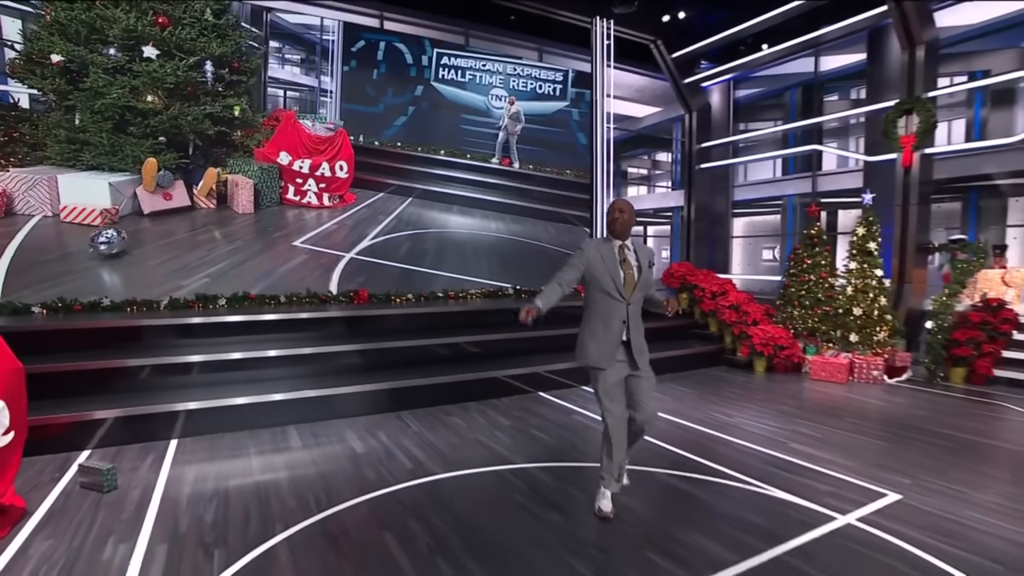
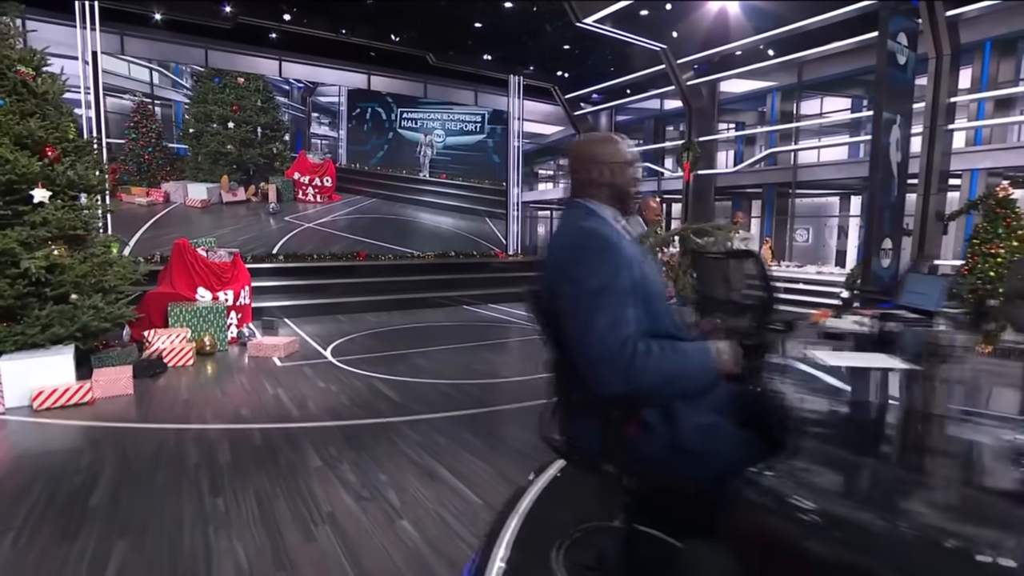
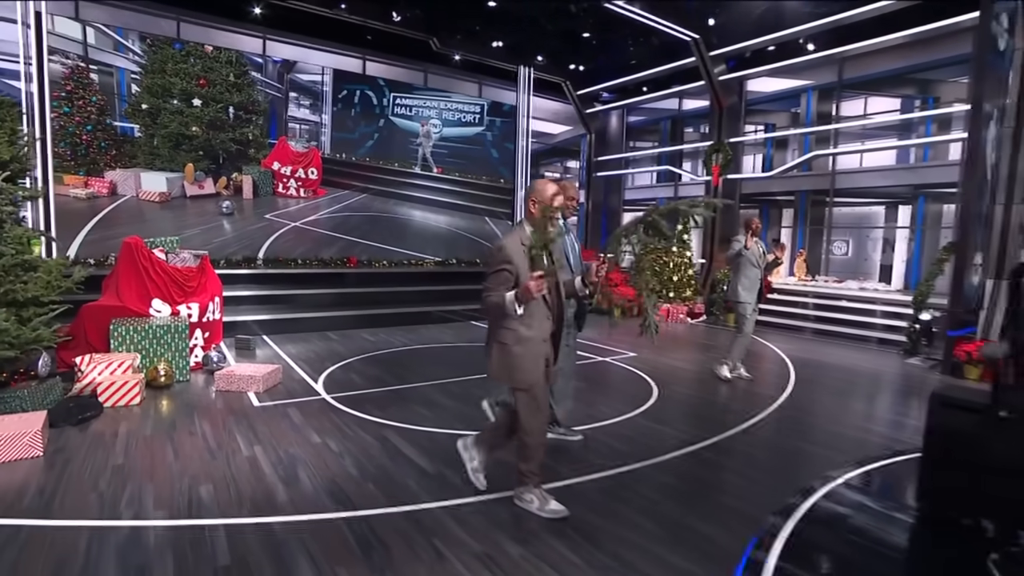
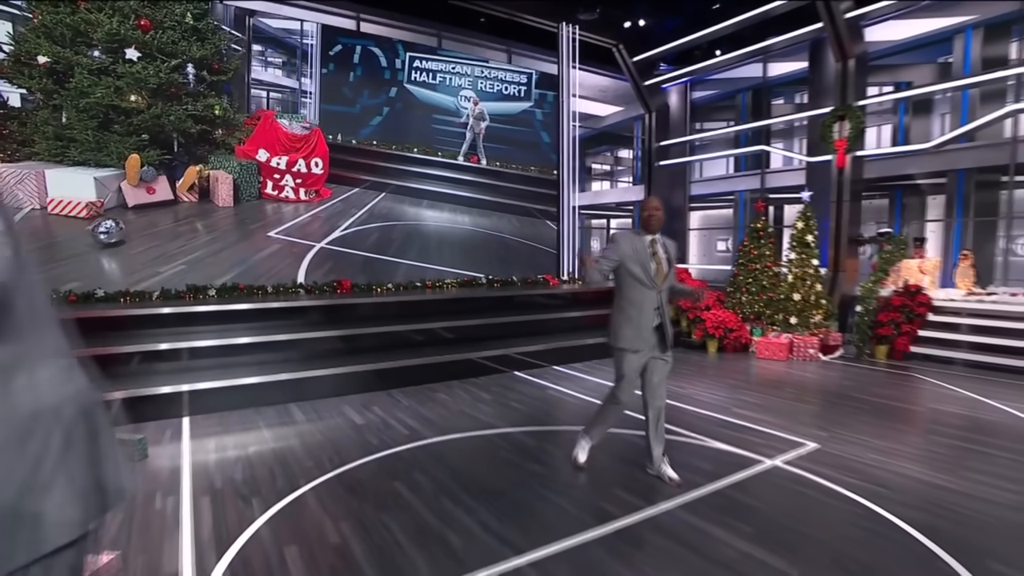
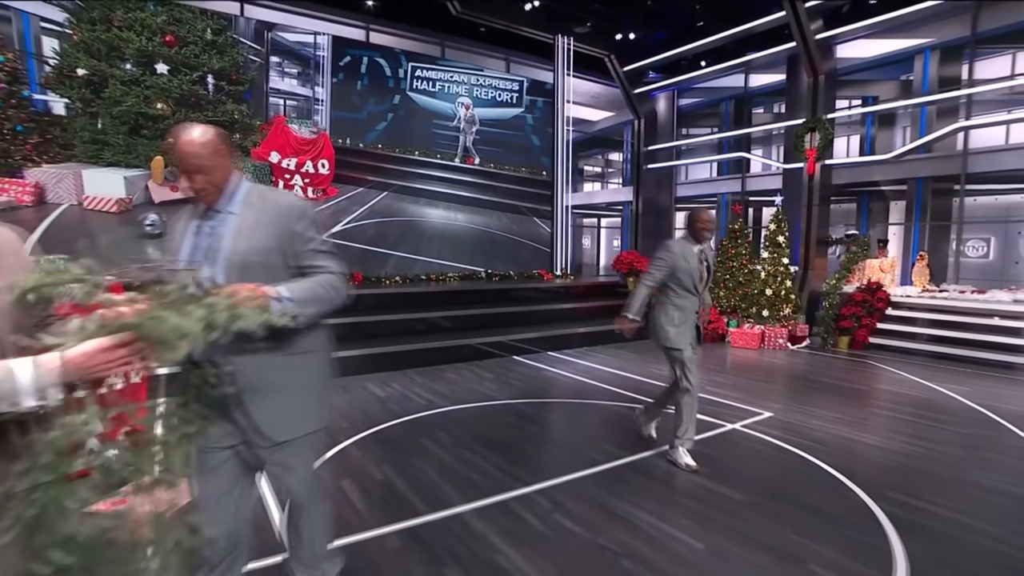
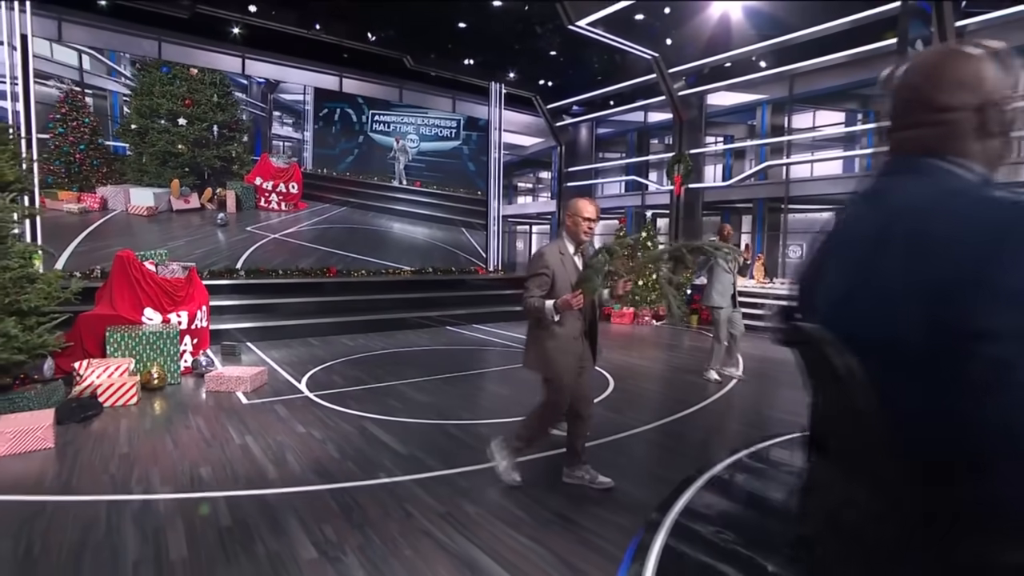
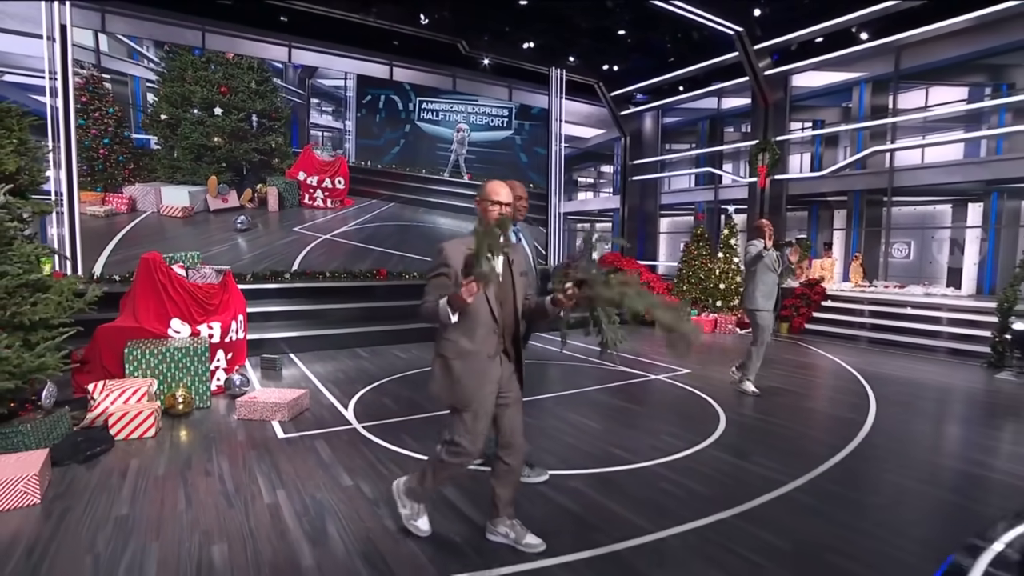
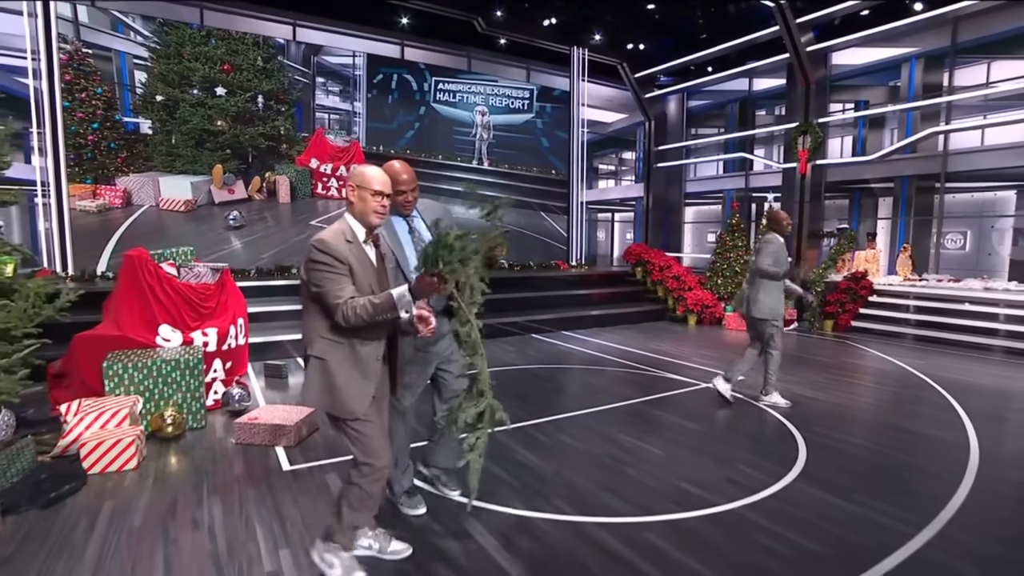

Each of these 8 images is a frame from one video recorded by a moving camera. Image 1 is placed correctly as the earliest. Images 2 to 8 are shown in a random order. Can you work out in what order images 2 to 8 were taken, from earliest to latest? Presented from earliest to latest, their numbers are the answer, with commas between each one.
4, 5, 8, 7, 3, 6, 2
